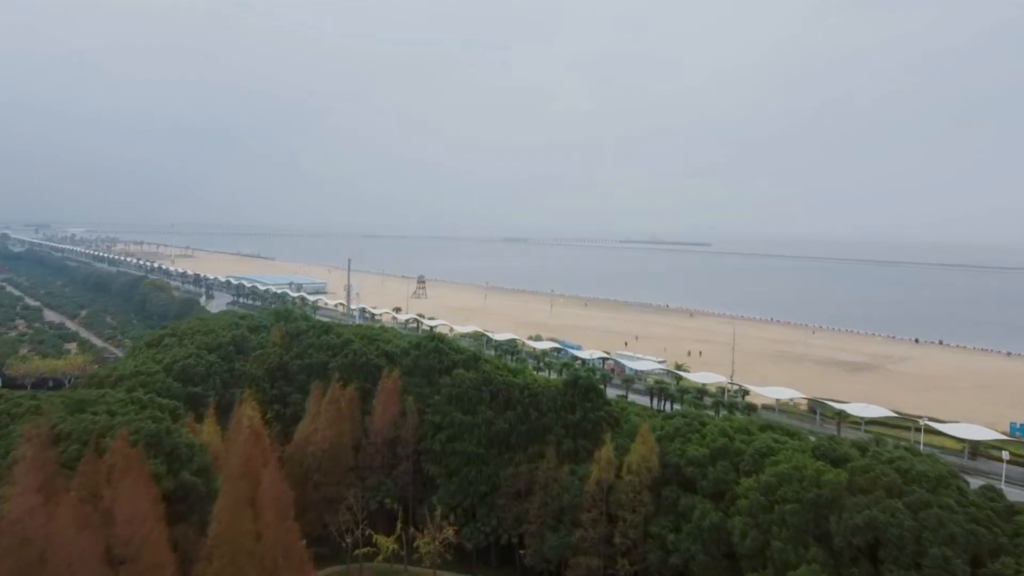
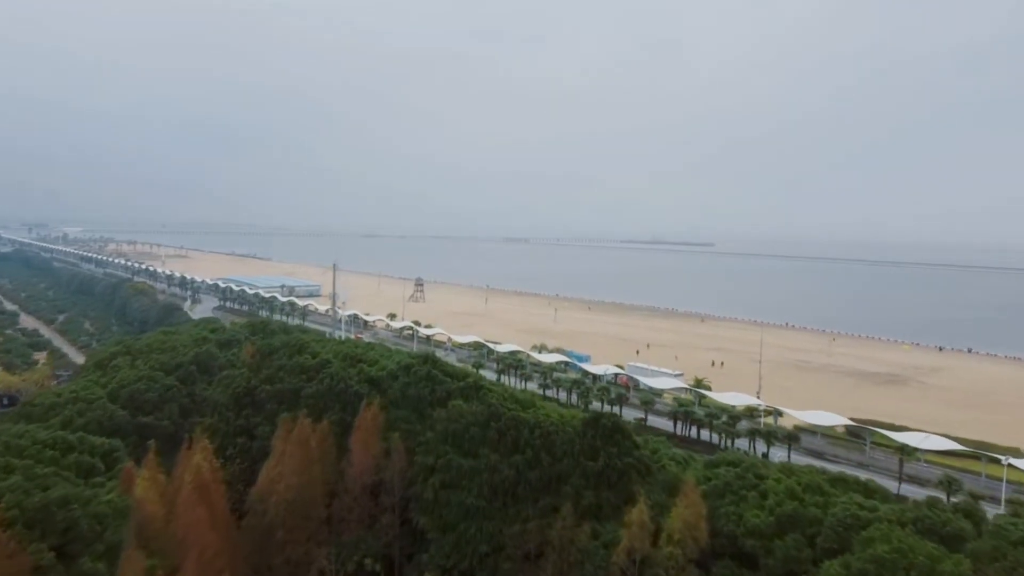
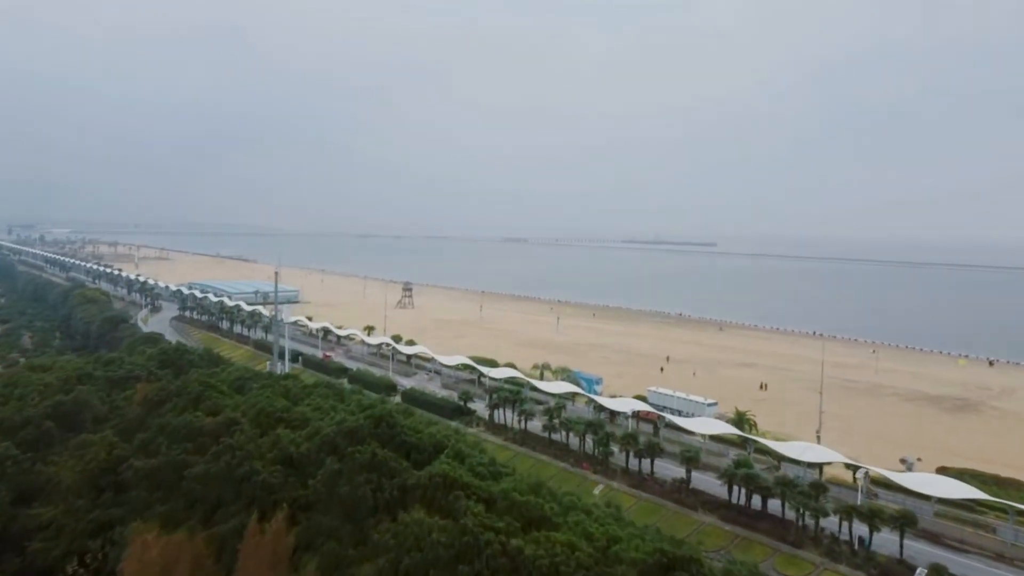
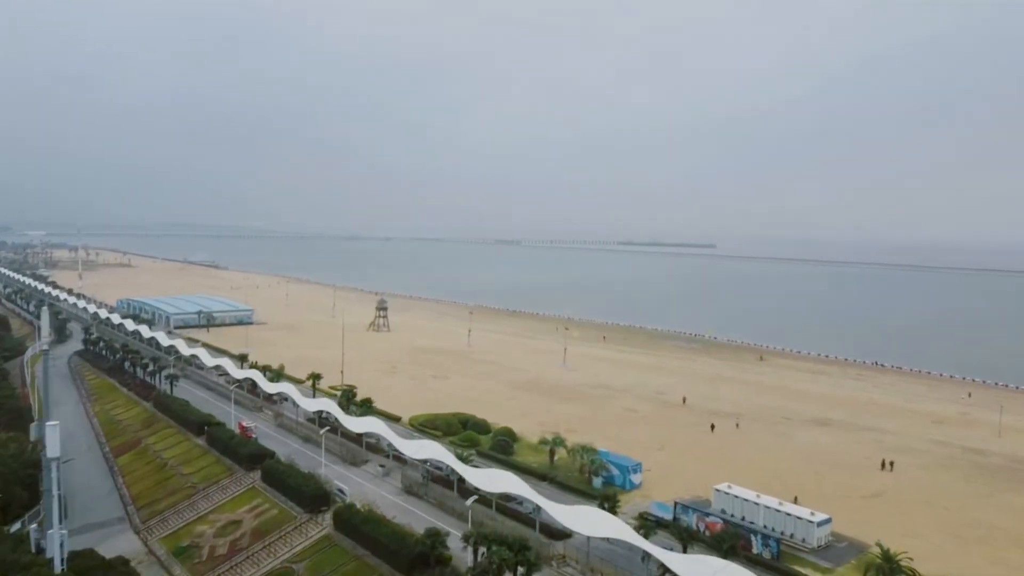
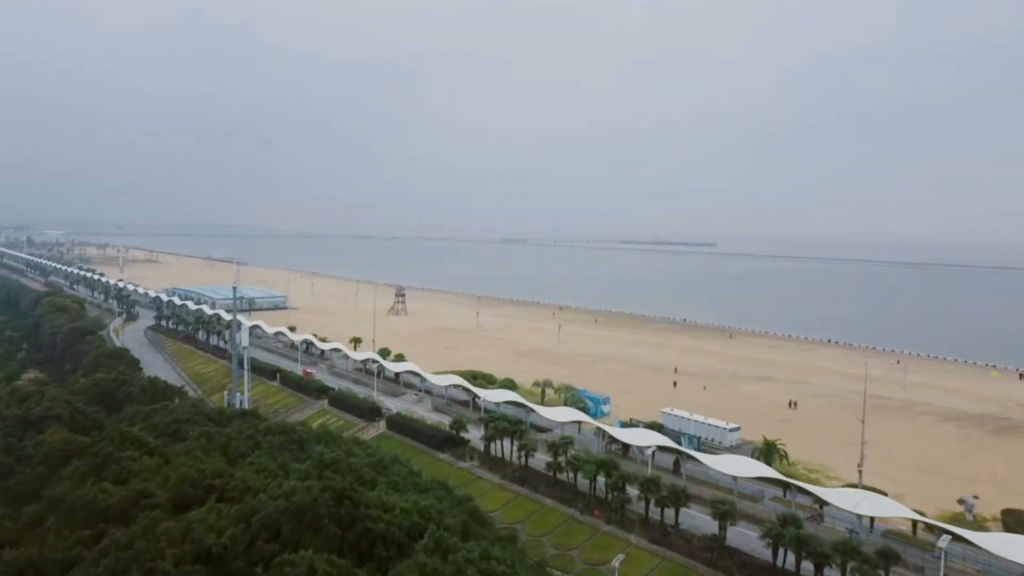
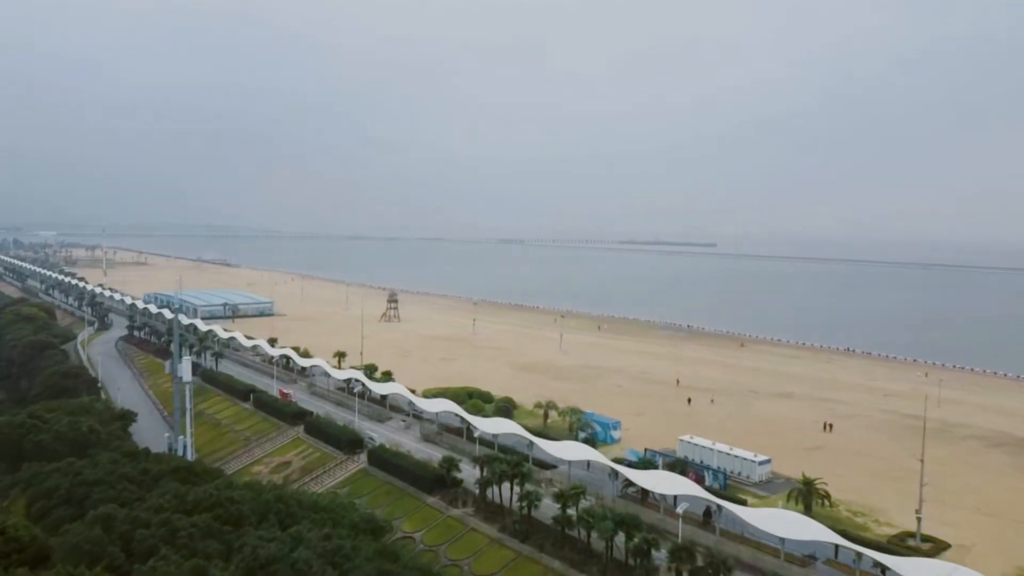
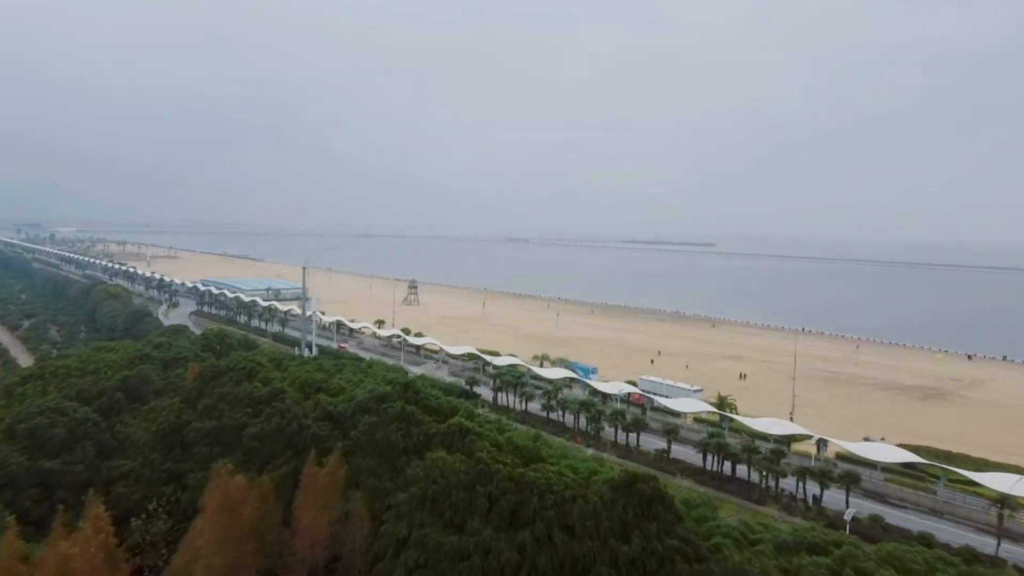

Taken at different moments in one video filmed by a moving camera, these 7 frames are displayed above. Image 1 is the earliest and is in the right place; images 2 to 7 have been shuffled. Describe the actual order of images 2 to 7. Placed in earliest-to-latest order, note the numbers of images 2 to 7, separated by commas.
2, 7, 3, 5, 6, 4
